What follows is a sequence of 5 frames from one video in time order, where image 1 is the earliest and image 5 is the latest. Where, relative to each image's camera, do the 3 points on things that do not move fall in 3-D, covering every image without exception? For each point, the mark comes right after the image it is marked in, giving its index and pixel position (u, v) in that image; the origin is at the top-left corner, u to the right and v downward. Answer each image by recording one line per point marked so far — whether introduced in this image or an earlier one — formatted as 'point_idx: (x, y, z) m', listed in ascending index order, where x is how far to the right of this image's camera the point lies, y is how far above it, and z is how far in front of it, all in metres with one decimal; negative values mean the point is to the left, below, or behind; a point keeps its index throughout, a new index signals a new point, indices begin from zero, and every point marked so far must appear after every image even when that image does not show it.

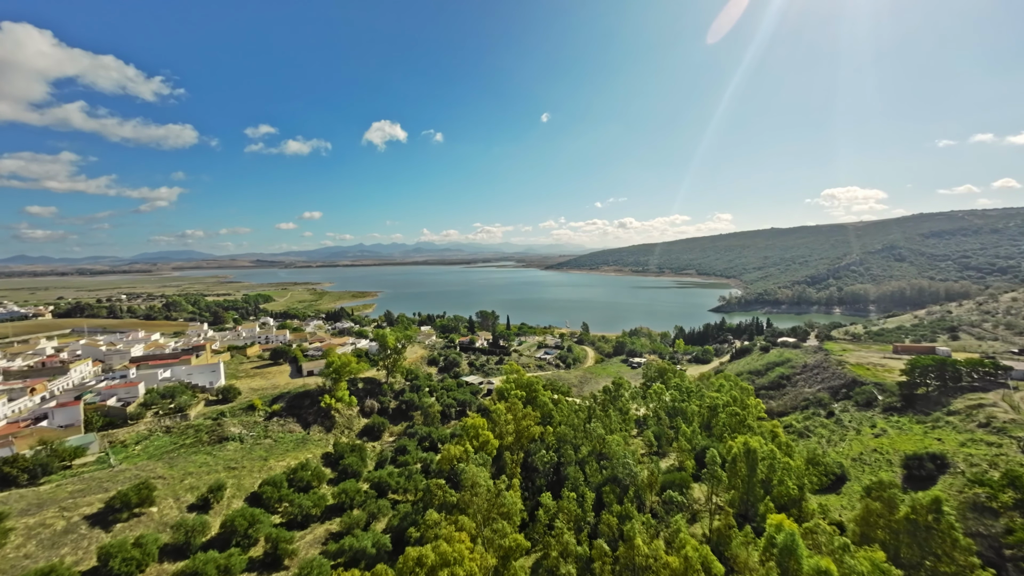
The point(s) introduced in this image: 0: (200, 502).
0: (-12.9, -8.9, +17.6) m
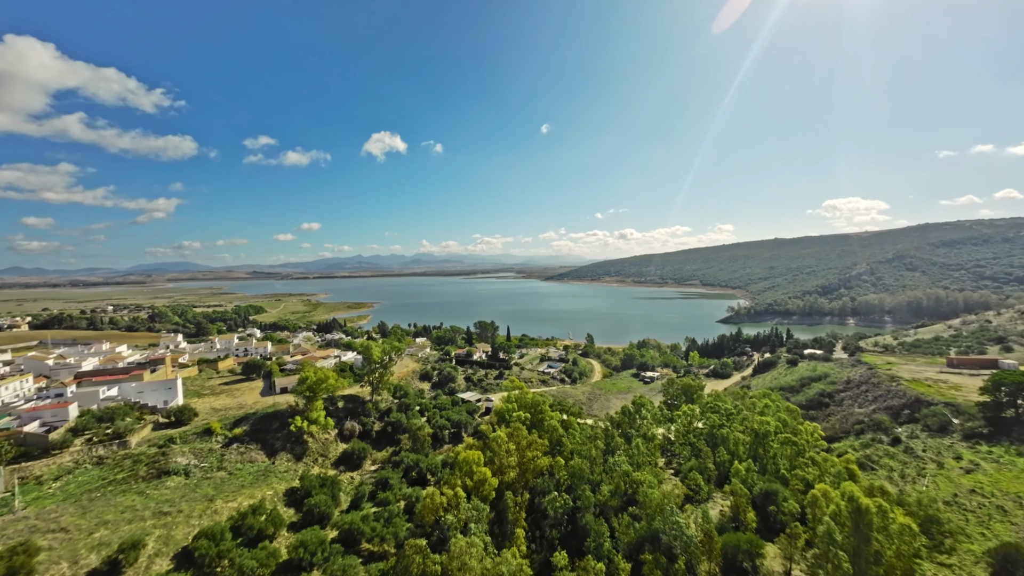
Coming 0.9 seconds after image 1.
0: (-12.8, -8.8, +13.4) m
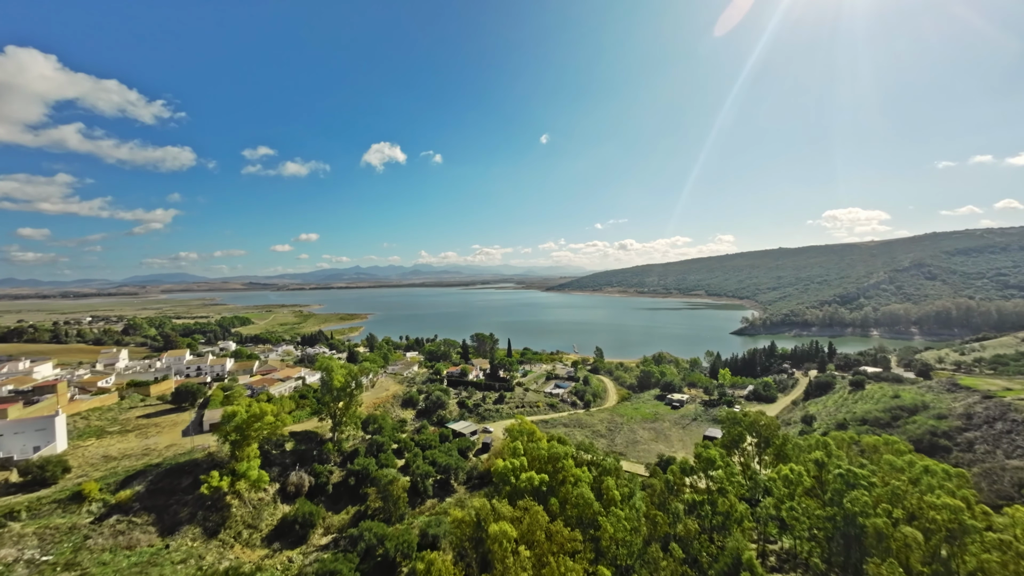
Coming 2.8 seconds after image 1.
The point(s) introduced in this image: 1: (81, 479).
0: (-12.4, -8.5, +6.0) m
1: (-17.8, -7.8, +17.7) m
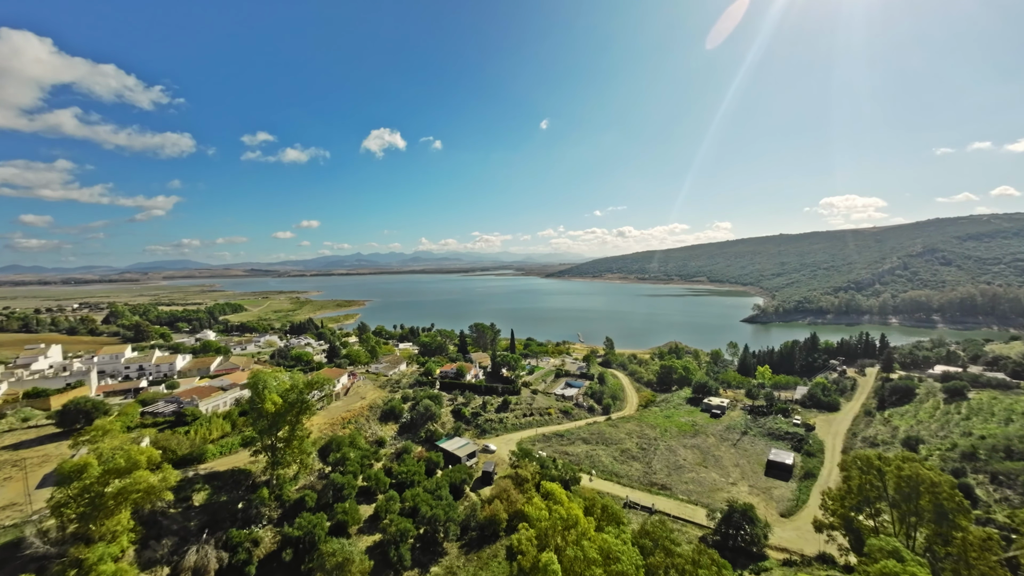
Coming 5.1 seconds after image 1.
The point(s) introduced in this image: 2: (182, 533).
0: (-12.0, -8.3, -0.9) m
1: (-17.3, -7.3, +10.8) m
2: (-10.8, -8.0, +14.1) m
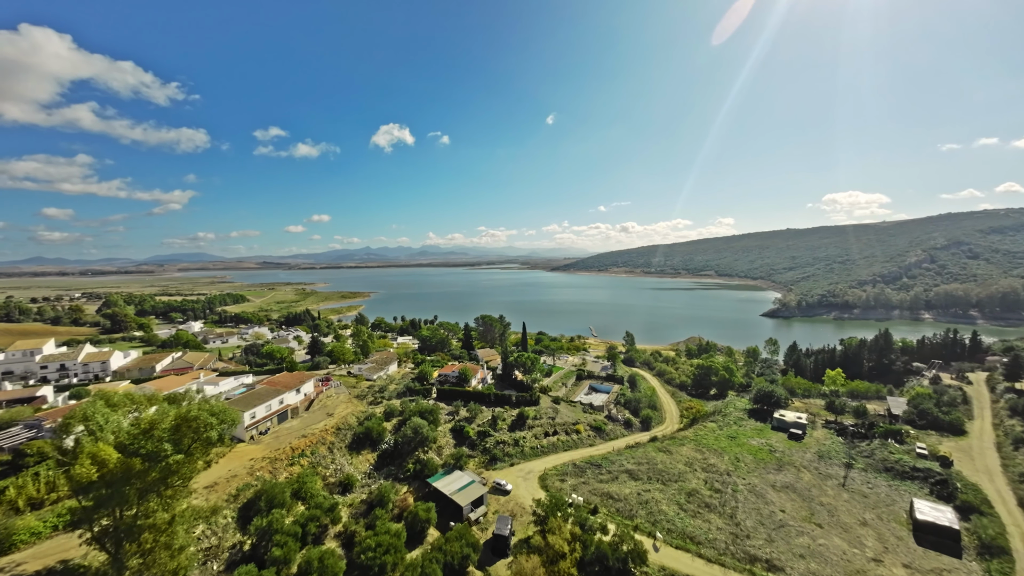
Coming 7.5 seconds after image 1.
0: (-11.5, -7.6, -8.2) m
1: (-16.6, -6.4, +3.6) m
2: (-10.0, -7.1, +6.8) m
